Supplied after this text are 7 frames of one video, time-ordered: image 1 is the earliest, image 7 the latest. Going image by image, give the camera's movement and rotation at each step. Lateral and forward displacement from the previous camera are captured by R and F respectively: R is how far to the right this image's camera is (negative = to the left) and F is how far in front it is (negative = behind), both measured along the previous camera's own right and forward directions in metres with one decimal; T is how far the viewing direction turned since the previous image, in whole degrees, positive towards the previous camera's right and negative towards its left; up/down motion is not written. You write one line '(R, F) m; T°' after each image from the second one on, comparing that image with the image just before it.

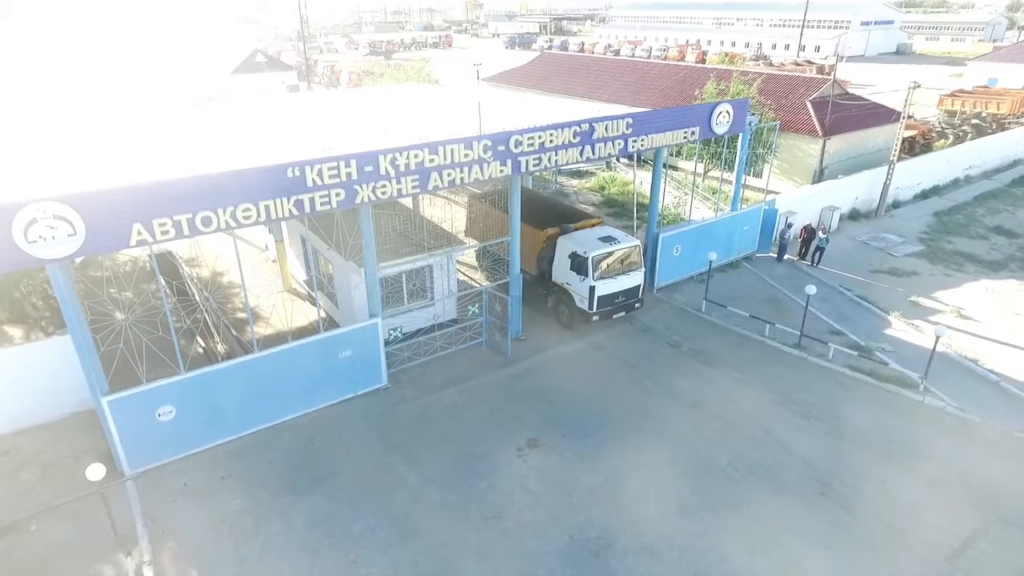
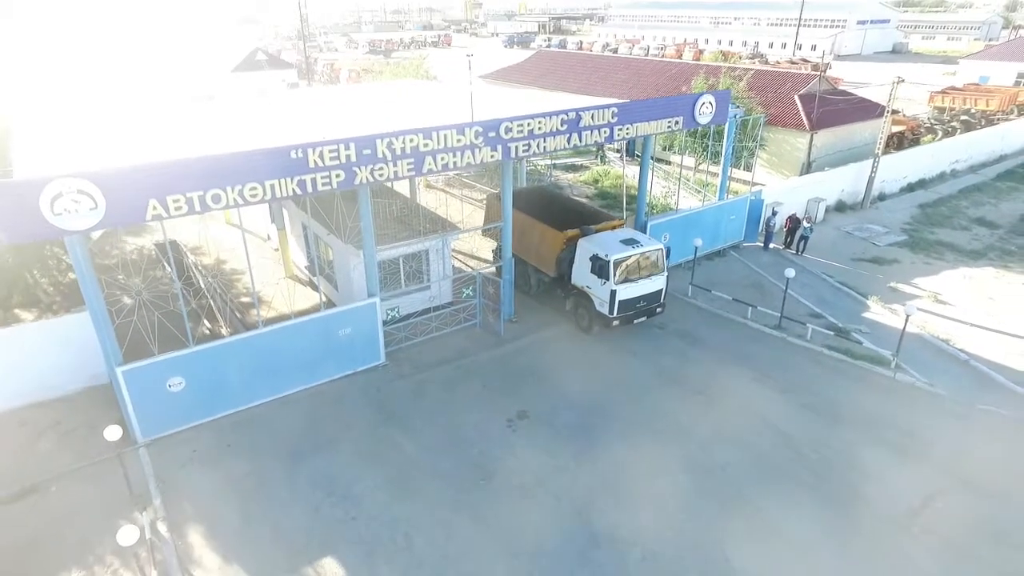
(+0.2, -0.6) m; 0°
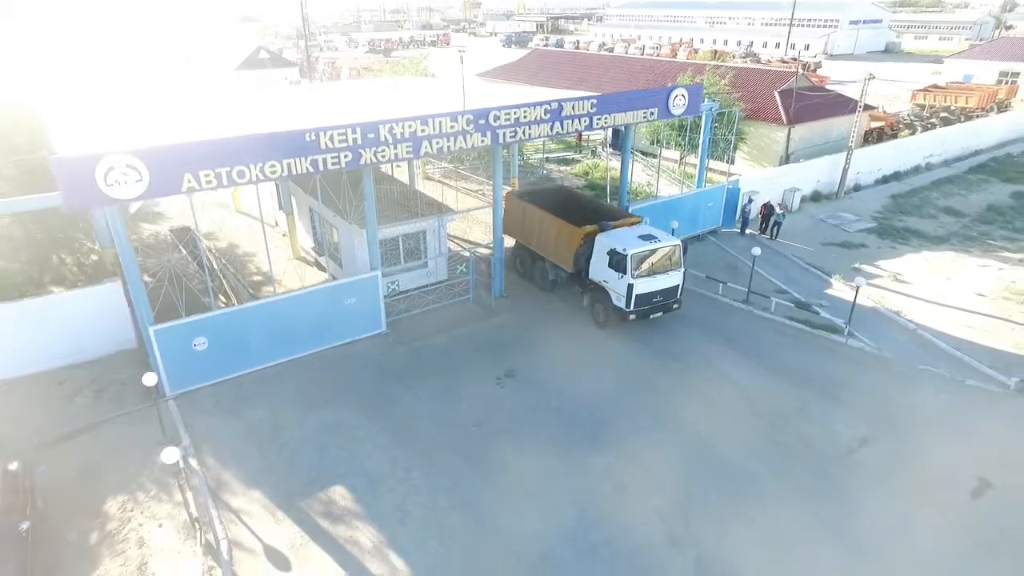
(+0.2, -1.2) m; 0°
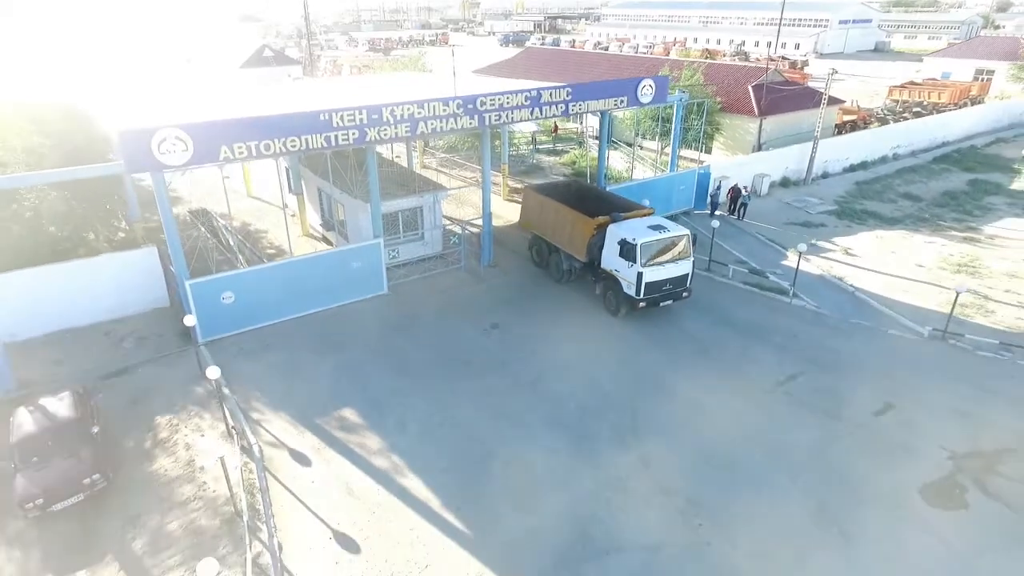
(+0.3, -1.8) m; 0°
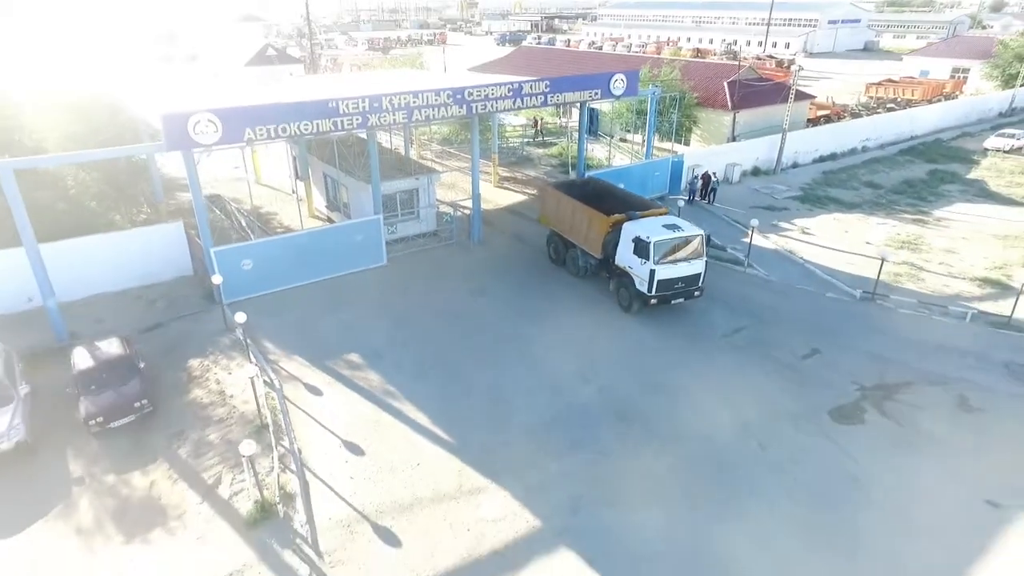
(+0.4, -1.9) m; 0°
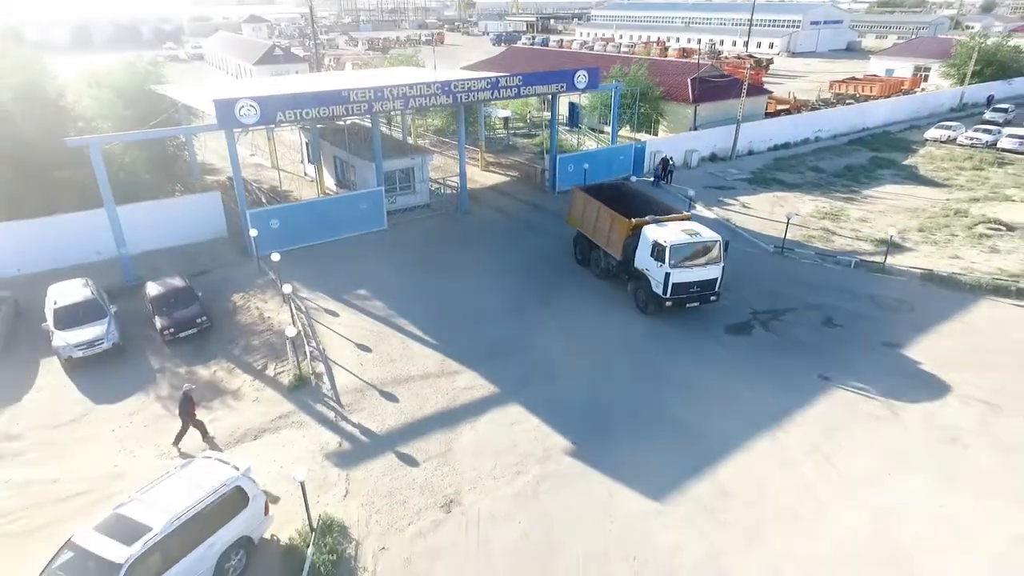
(+0.6, -3.5) m; 0°
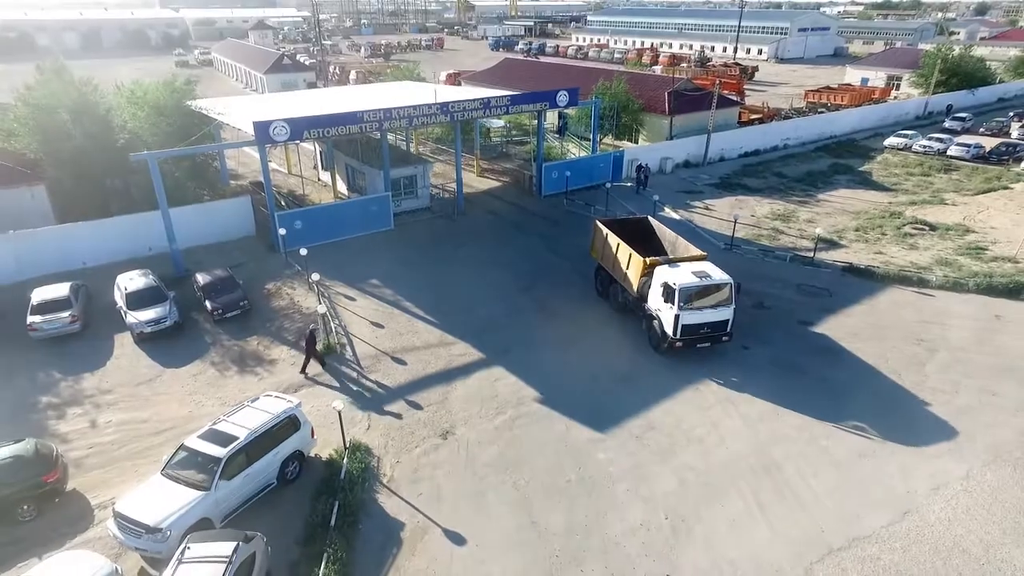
(+0.4, -3.2) m; 0°
